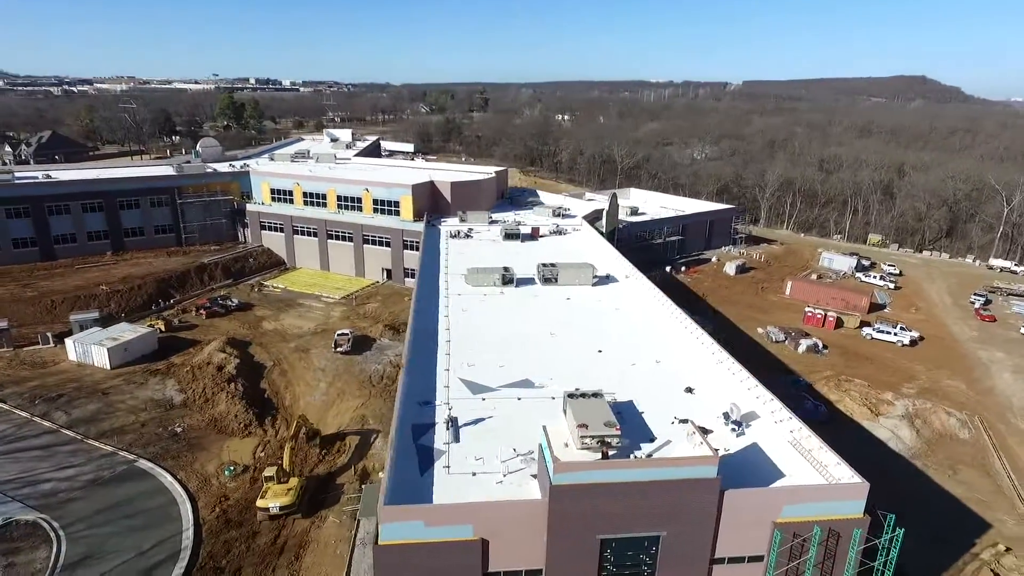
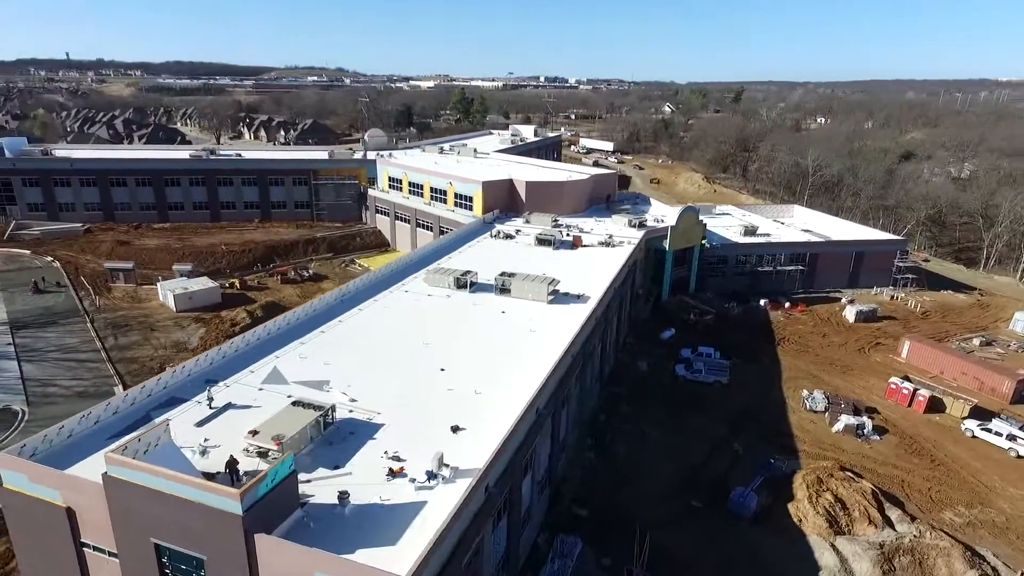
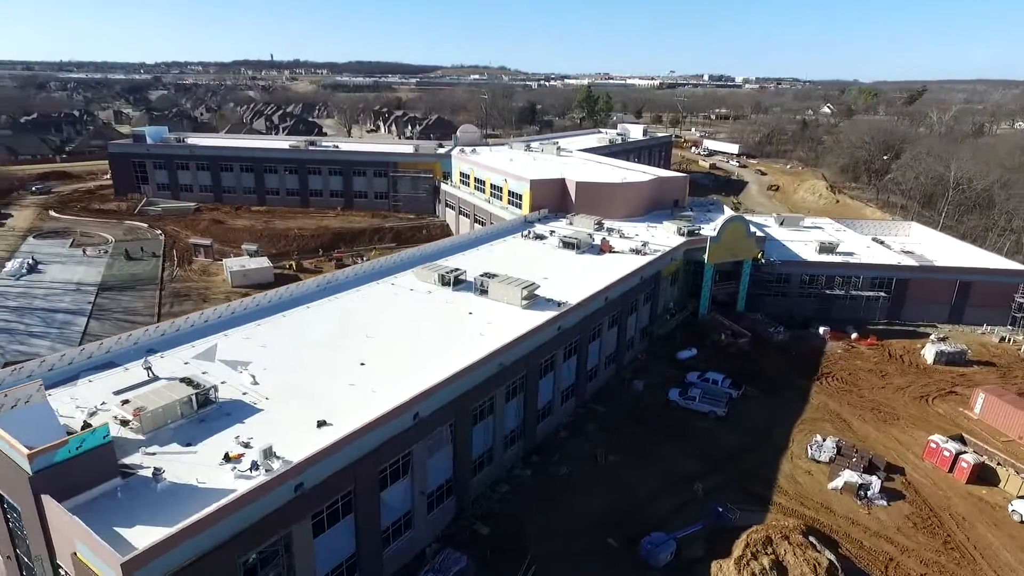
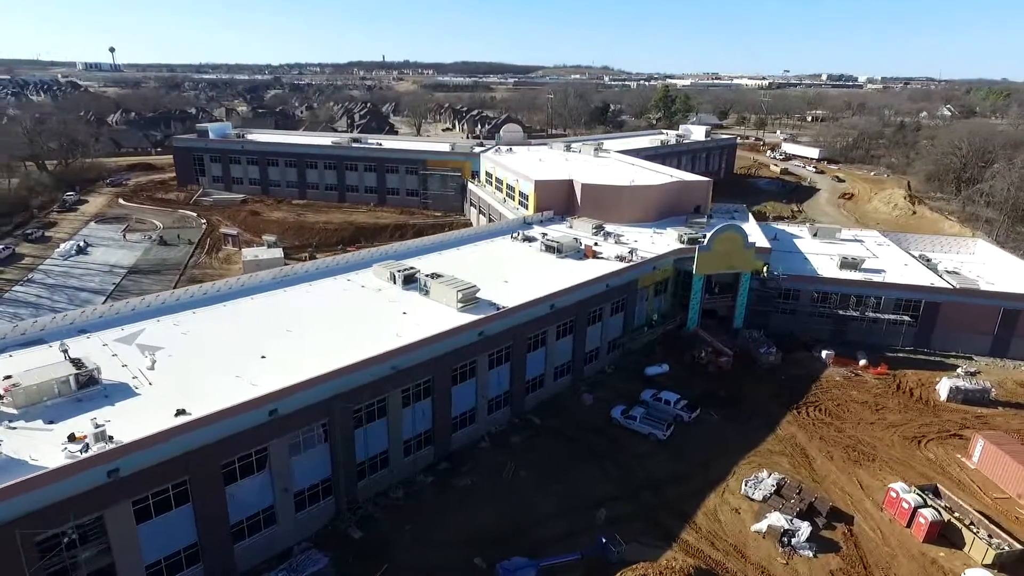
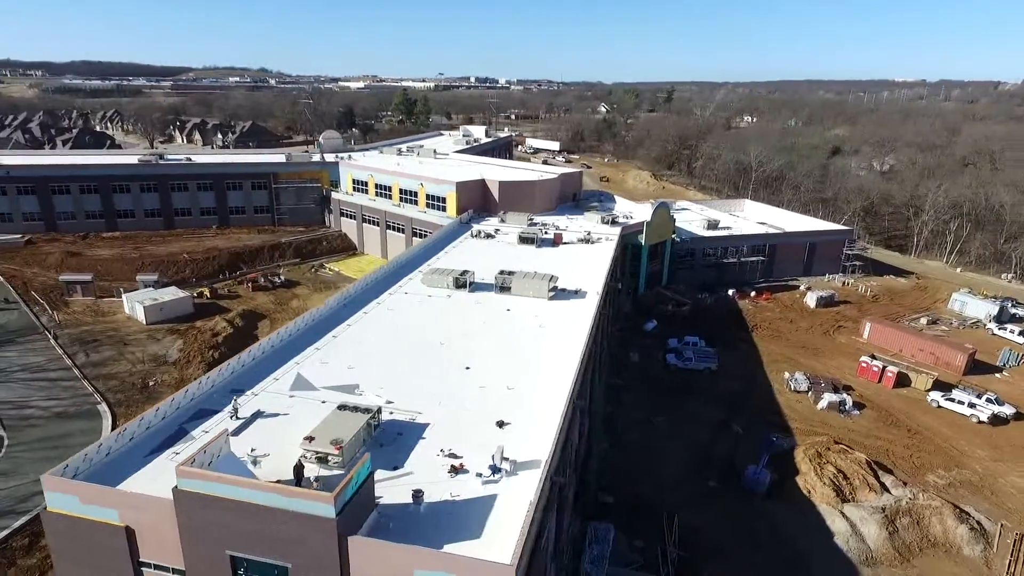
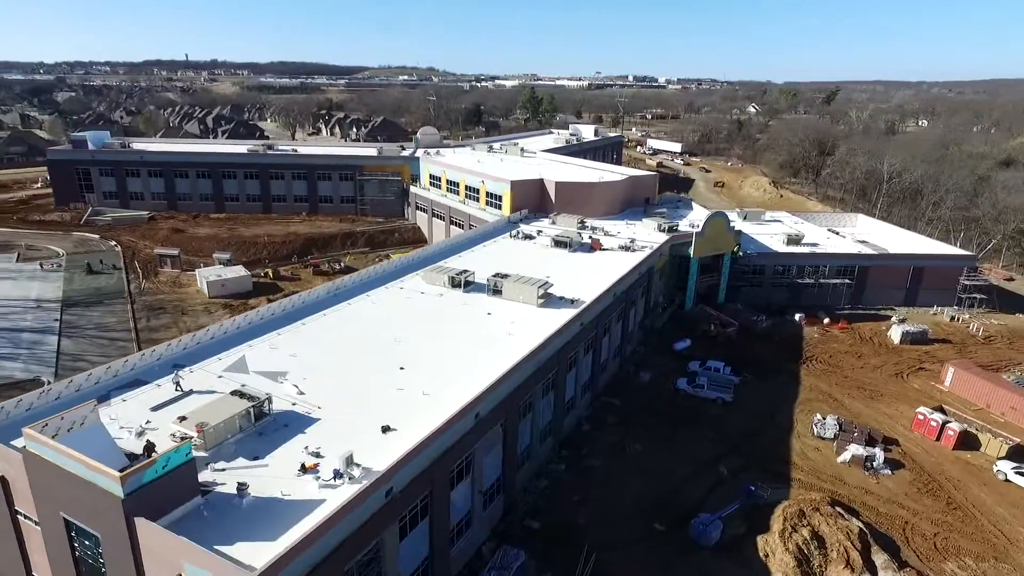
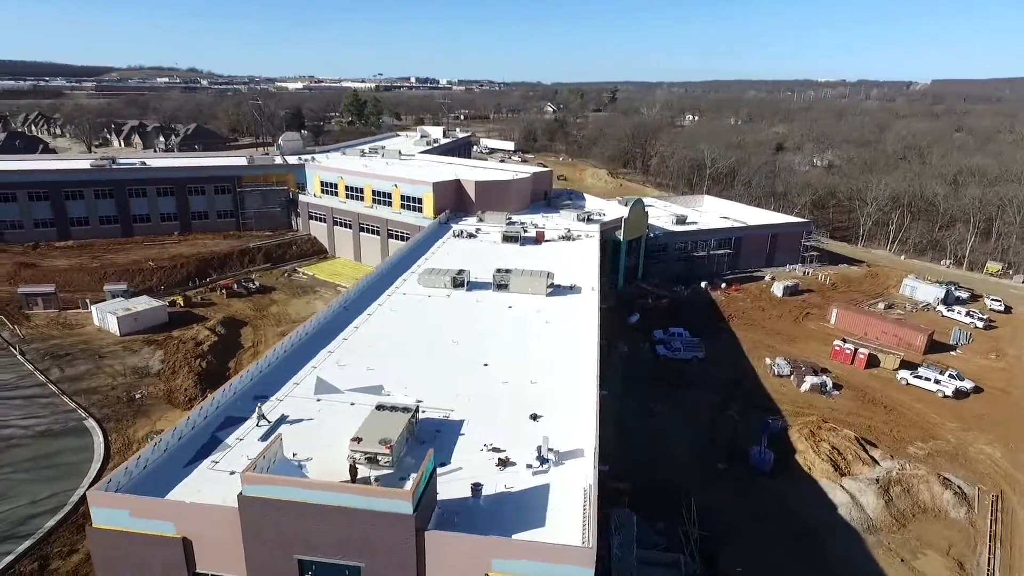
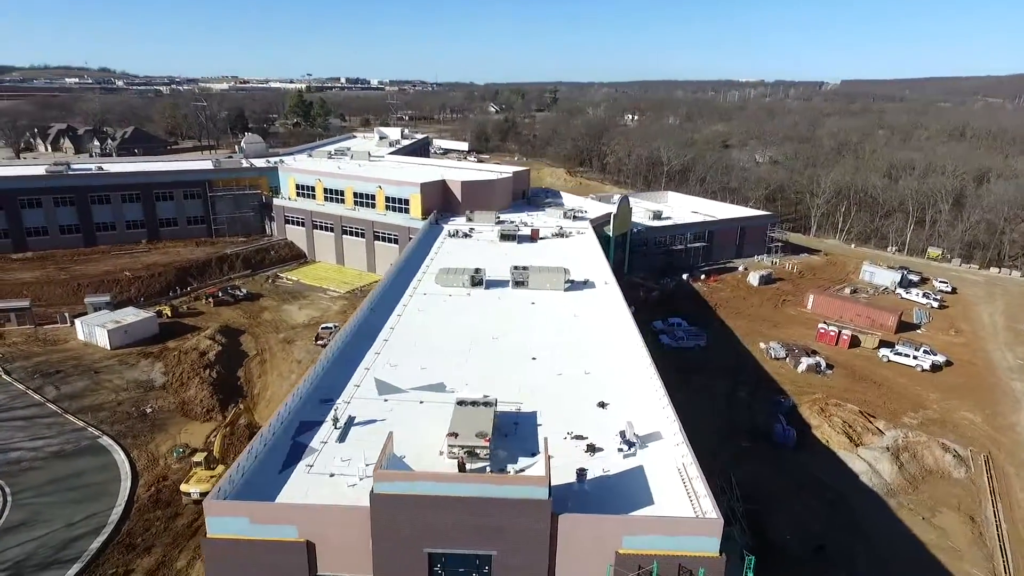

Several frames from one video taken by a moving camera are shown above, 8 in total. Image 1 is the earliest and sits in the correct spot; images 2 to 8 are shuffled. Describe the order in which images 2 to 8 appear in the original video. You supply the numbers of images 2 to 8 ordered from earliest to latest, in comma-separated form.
8, 7, 5, 2, 6, 3, 4
